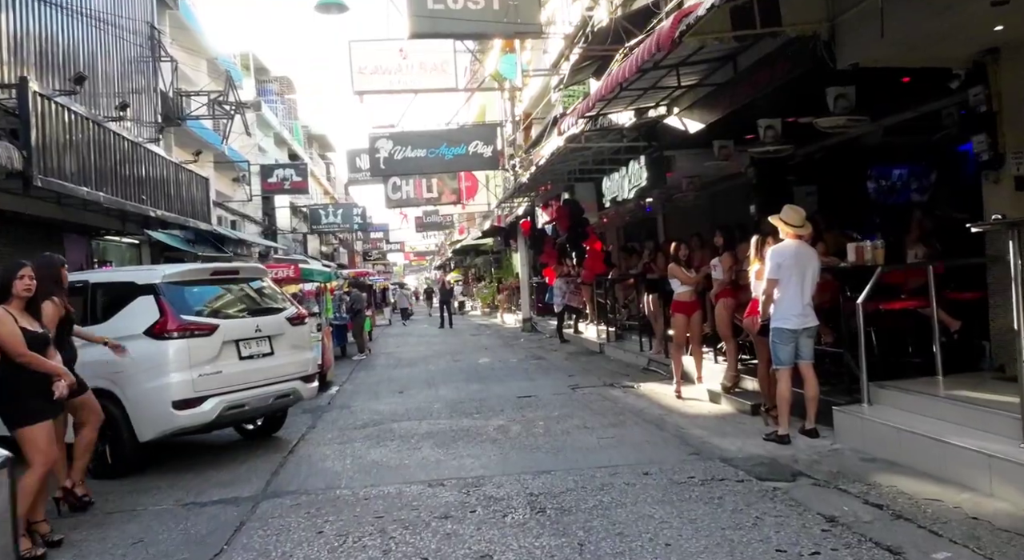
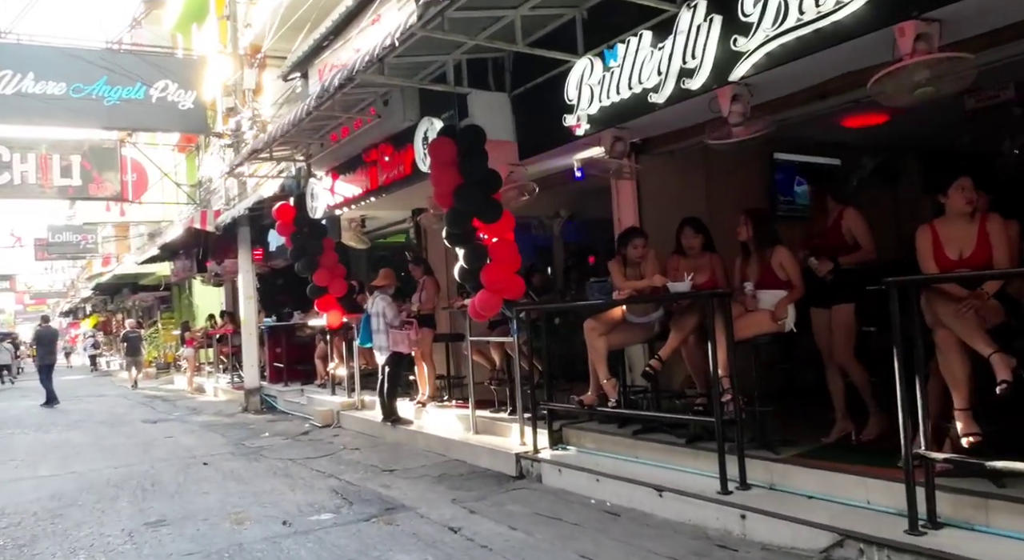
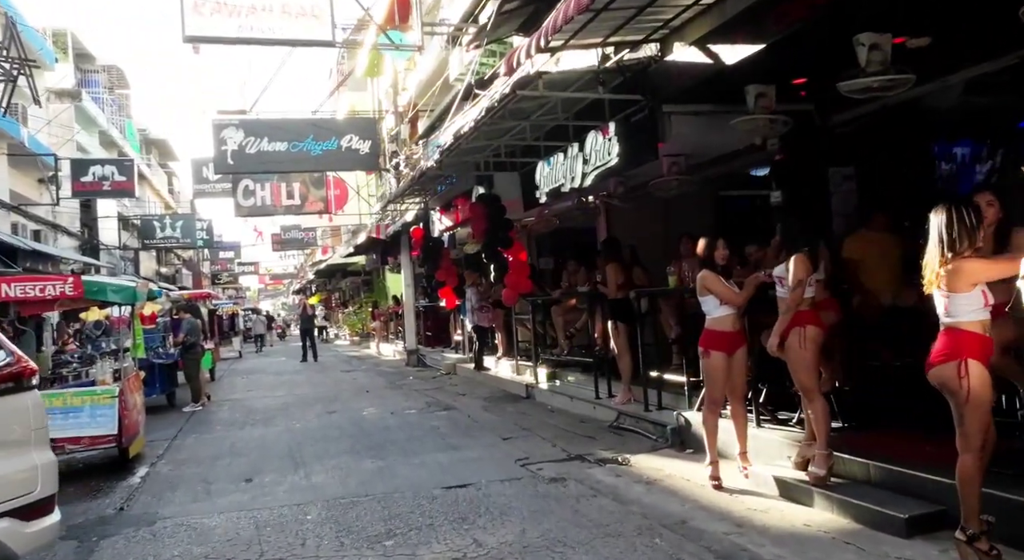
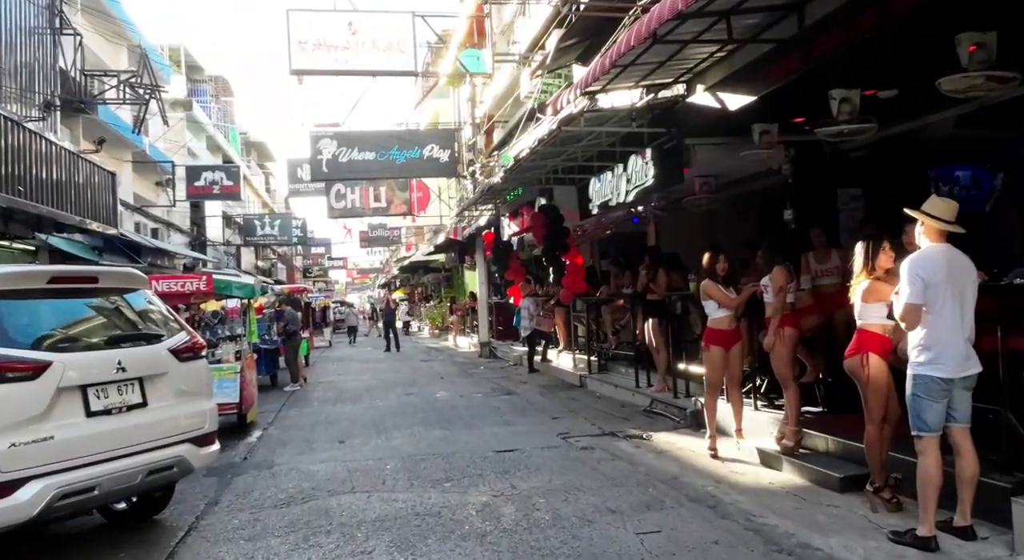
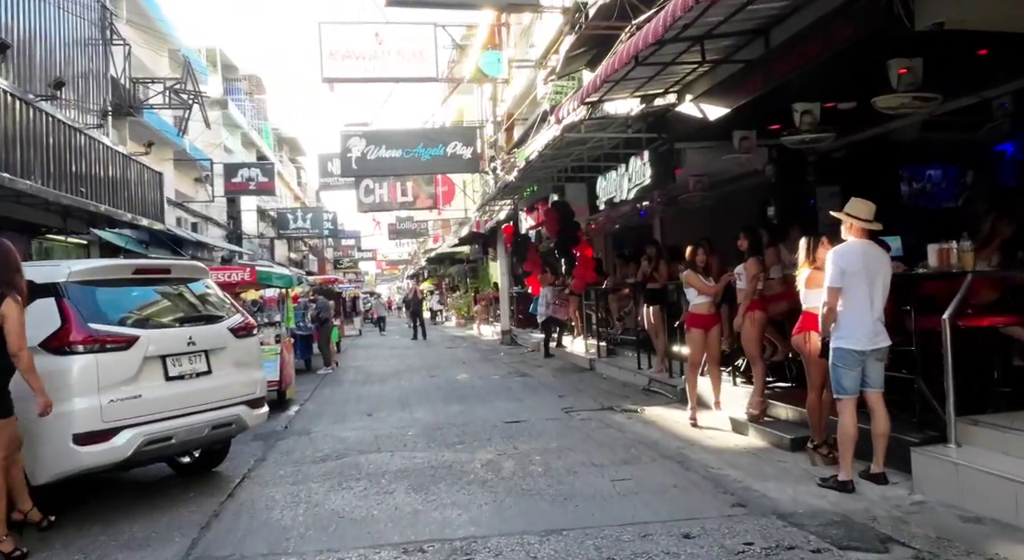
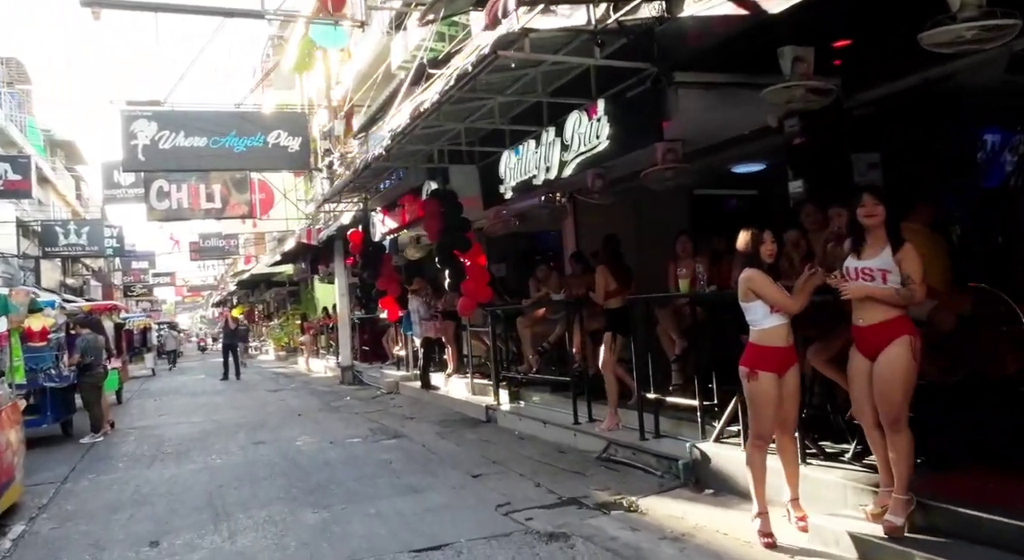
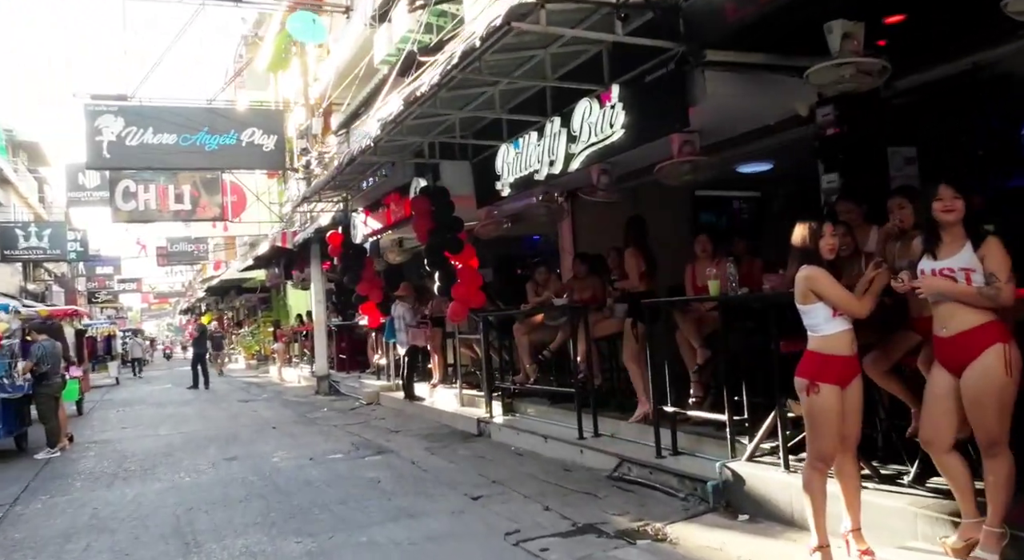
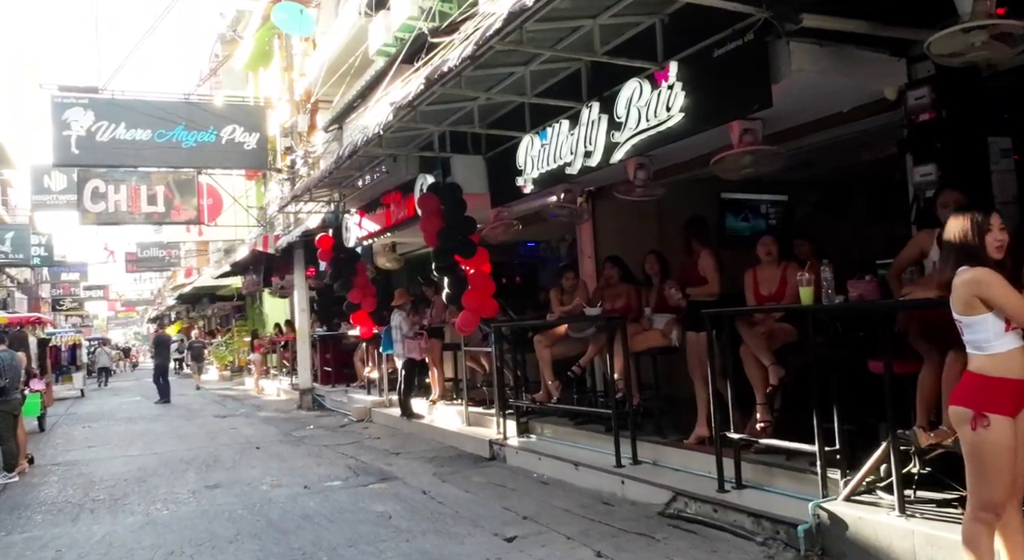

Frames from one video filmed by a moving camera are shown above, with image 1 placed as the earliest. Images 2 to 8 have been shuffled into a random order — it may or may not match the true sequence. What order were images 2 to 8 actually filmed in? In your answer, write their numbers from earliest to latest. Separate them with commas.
5, 4, 3, 6, 7, 8, 2
